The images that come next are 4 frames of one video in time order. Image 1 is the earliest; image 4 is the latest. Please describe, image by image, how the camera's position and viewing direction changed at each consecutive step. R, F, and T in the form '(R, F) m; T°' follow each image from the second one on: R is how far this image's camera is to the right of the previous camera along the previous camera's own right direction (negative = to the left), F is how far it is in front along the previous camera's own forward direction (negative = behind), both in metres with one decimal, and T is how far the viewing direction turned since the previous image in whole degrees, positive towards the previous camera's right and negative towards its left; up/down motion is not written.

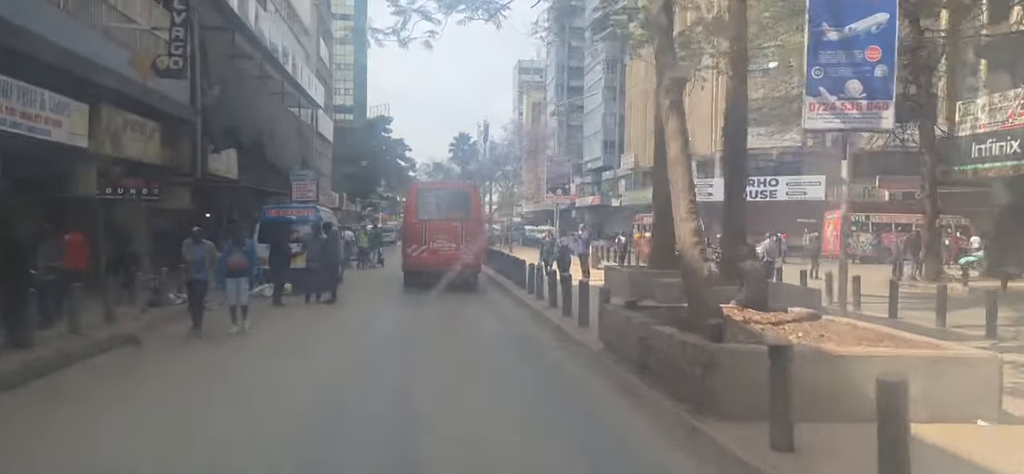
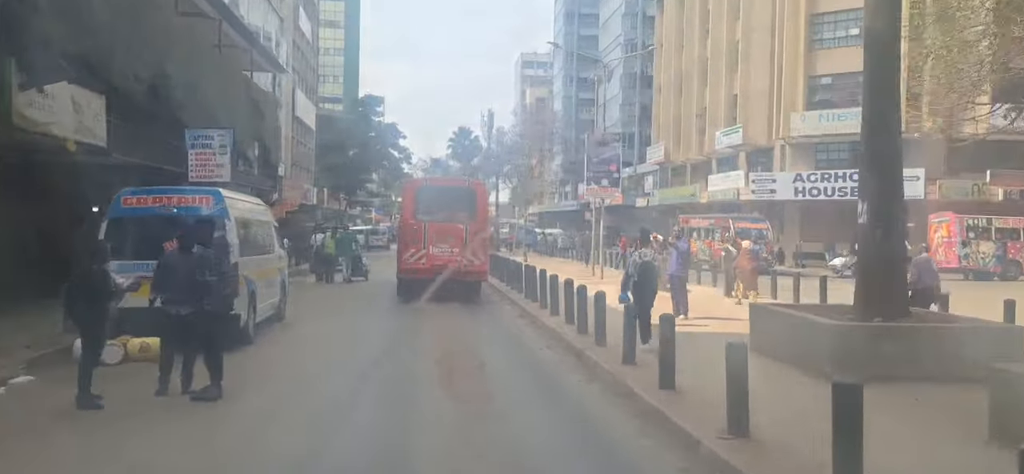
(-0.8, +8.0) m; 0°
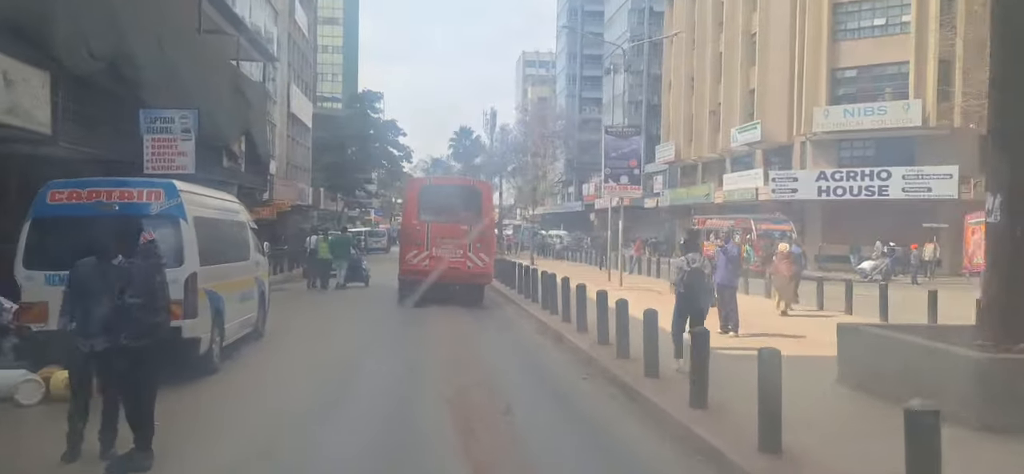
(-0.2, +1.9) m; 0°
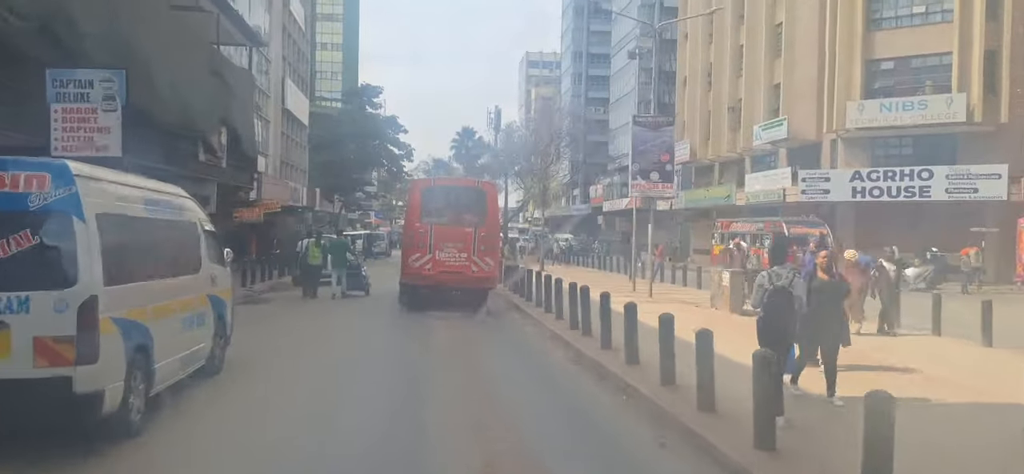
(-0.3, +2.3) m; 0°
